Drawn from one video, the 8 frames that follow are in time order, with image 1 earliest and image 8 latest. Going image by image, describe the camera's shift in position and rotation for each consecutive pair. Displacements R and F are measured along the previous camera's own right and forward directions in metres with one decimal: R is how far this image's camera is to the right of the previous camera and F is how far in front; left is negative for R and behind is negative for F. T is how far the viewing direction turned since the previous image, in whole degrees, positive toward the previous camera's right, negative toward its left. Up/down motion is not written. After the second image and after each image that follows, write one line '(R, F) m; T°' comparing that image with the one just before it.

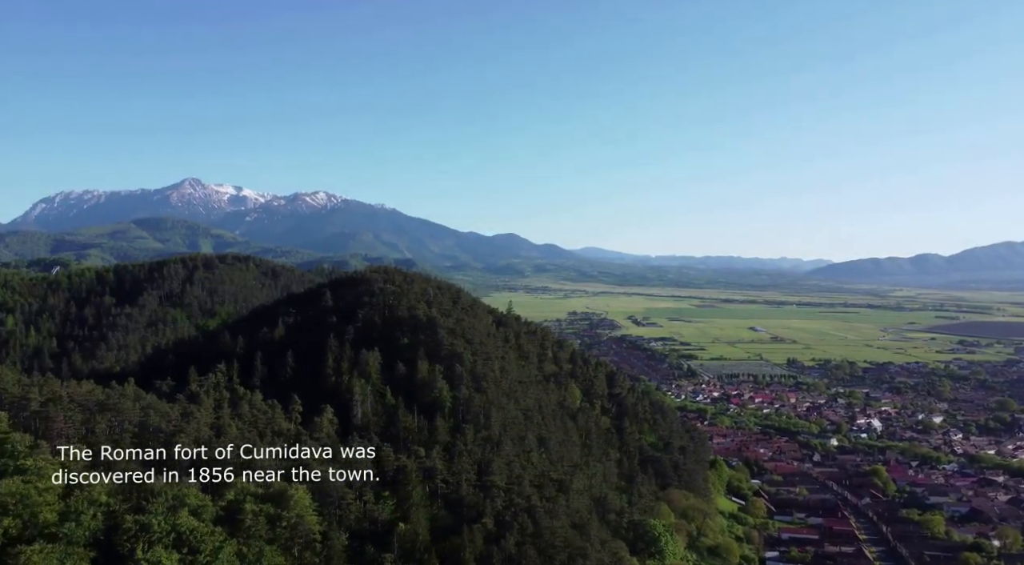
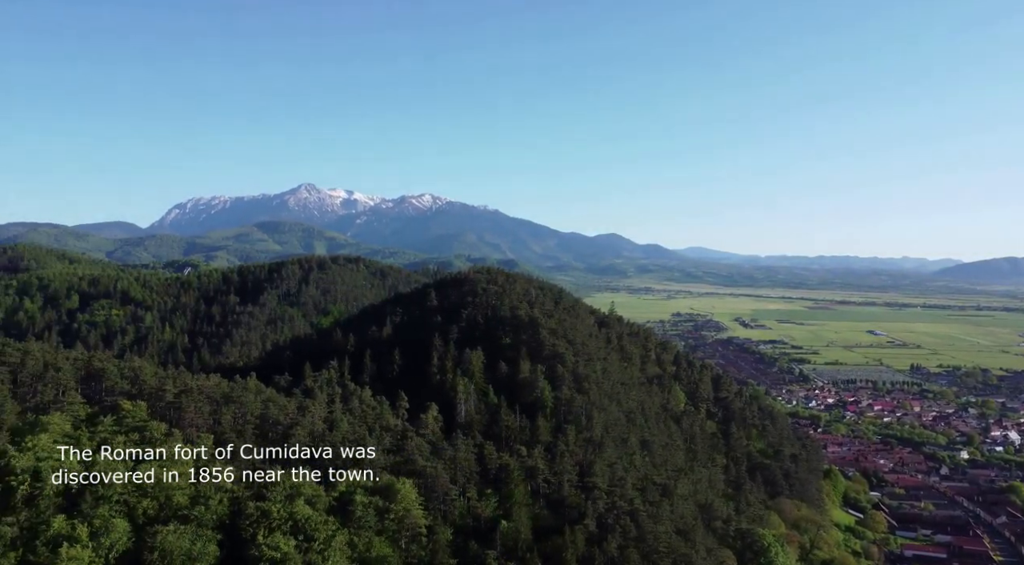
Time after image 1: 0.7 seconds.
(-1.2, -0.1) m; -8°
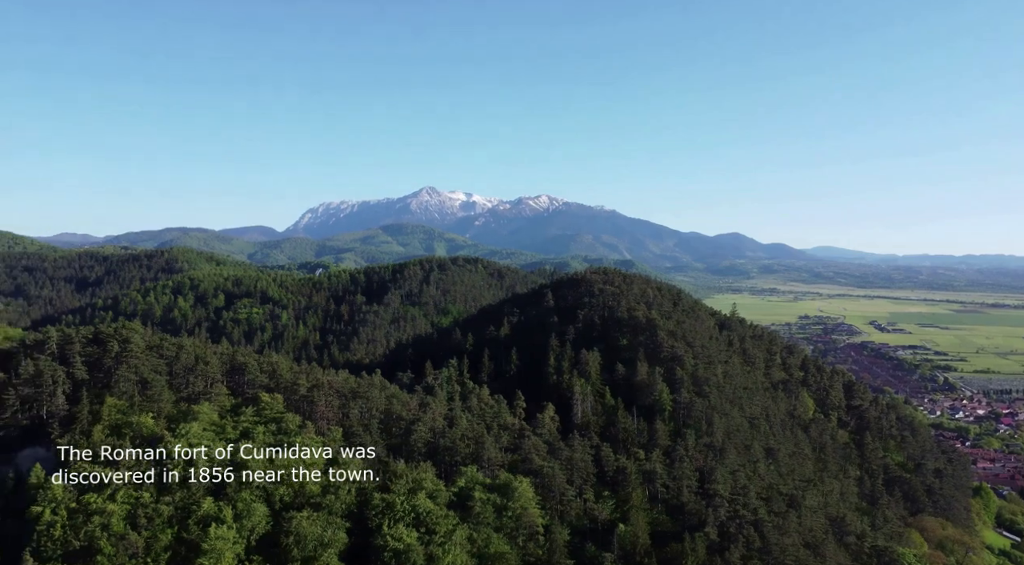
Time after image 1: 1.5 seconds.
(-1.5, -0.1) m; -9°
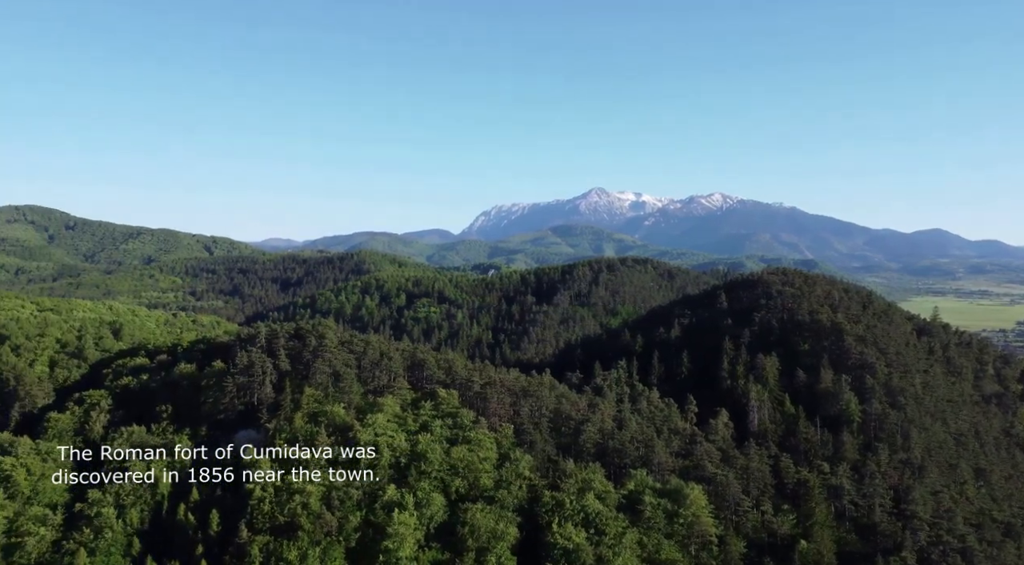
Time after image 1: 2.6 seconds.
(-2.2, -0.2) m; -12°
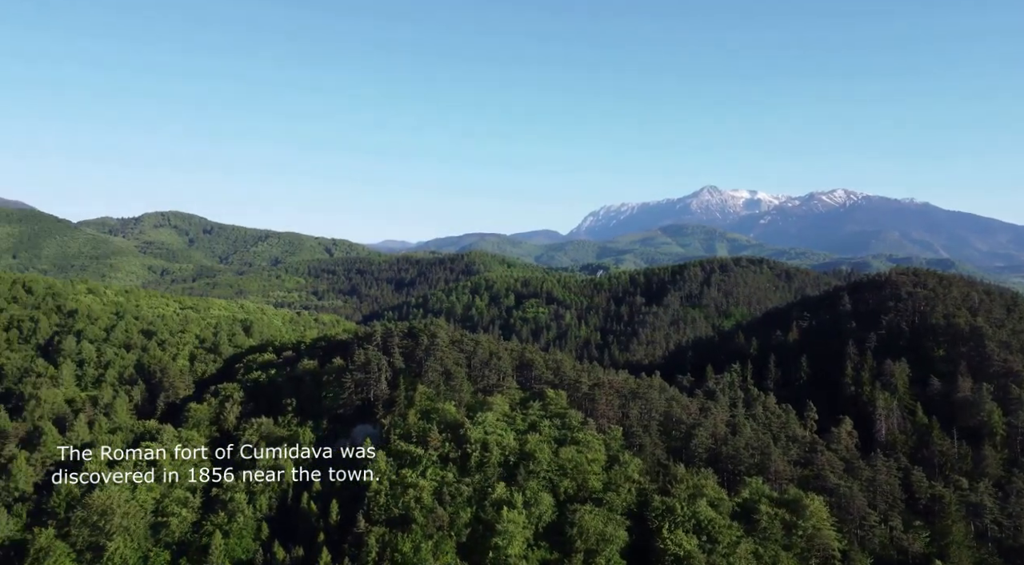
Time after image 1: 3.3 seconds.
(-1.5, 0.0) m; -8°
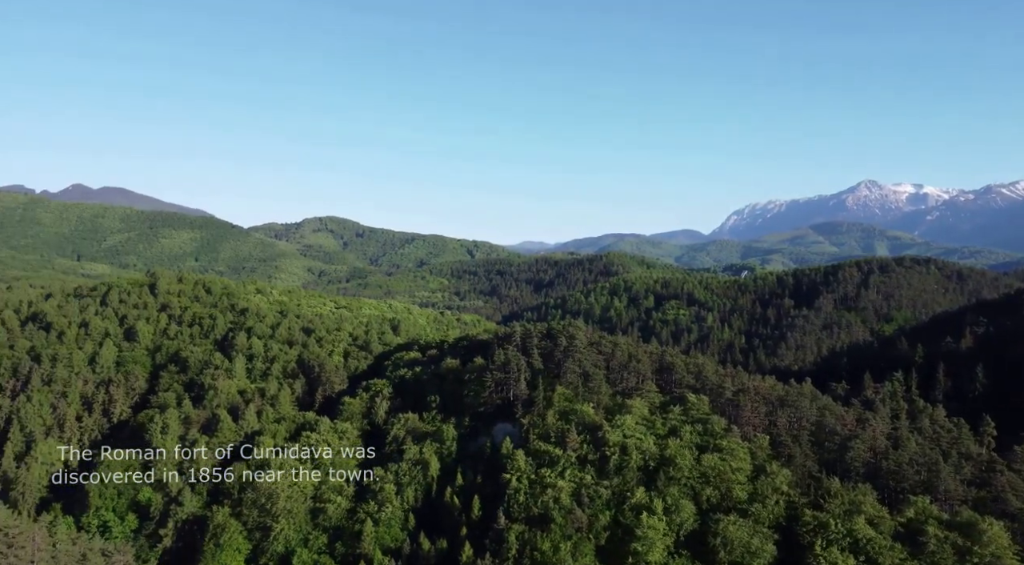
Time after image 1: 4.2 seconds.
(-1.9, -0.1) m; -10°
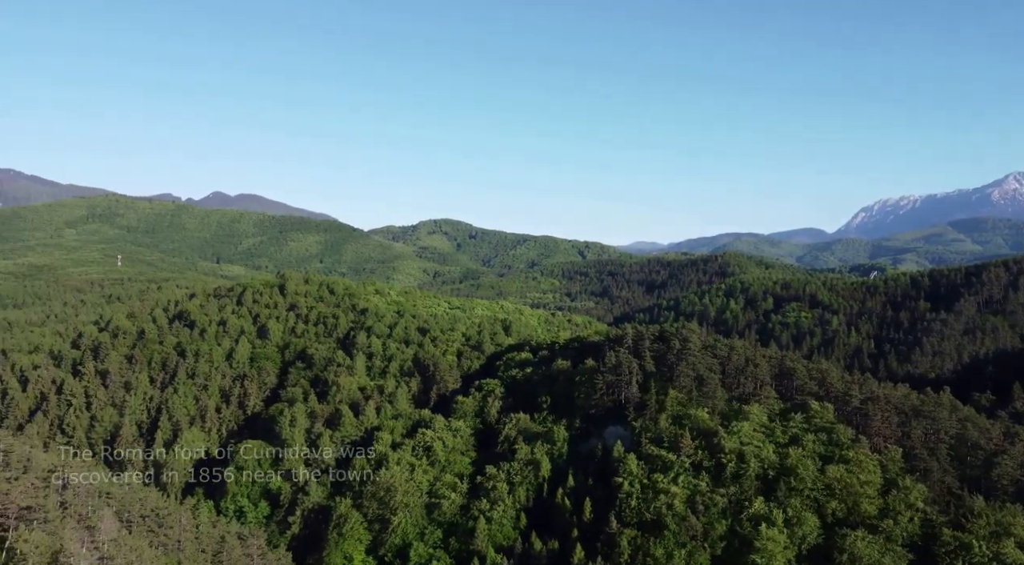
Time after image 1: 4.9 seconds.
(-1.4, 0.0) m; -8°
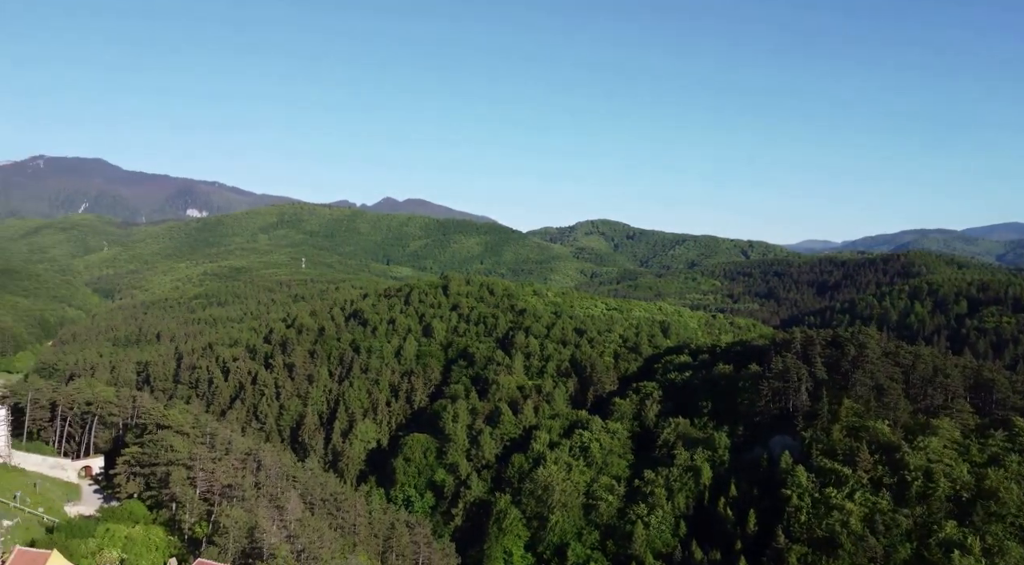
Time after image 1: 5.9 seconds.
(-1.9, 0.0) m; -11°
